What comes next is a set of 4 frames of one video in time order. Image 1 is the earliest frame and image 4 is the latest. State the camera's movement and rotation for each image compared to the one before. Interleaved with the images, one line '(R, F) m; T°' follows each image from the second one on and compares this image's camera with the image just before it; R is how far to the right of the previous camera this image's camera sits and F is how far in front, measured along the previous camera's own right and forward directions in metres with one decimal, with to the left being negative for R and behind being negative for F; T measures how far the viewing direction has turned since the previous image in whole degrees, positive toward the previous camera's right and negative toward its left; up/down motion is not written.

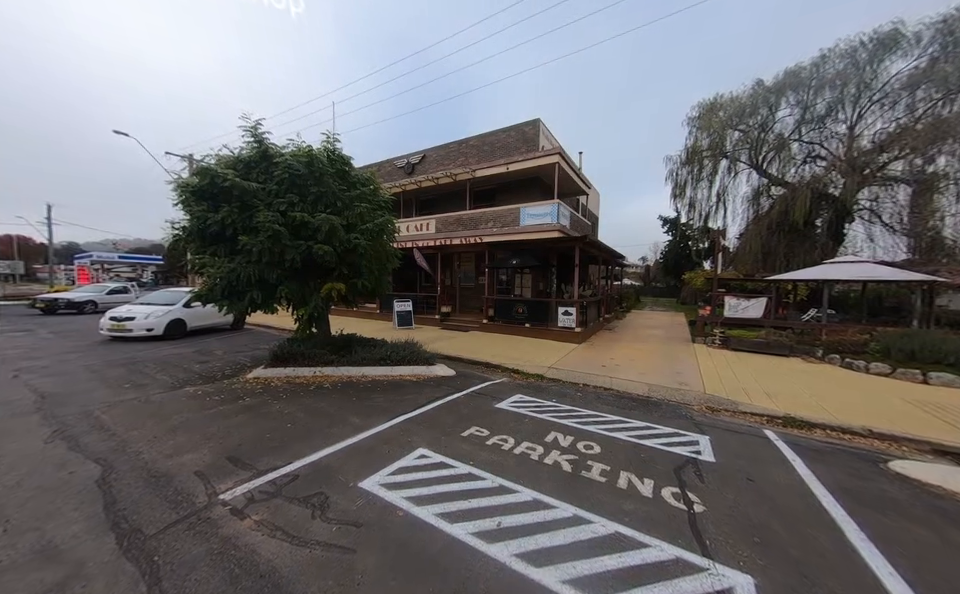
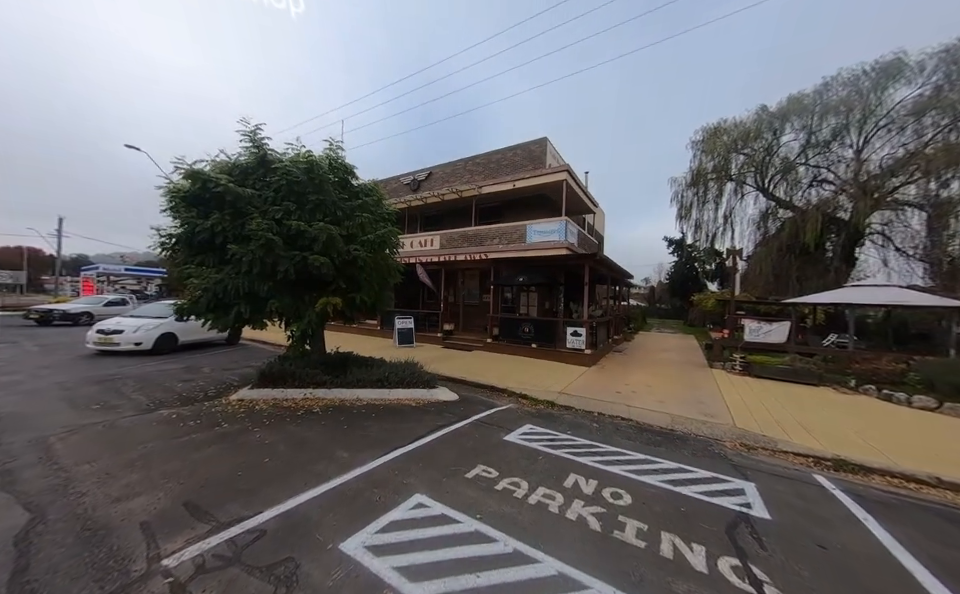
(-0.1, +0.5) m; 0°
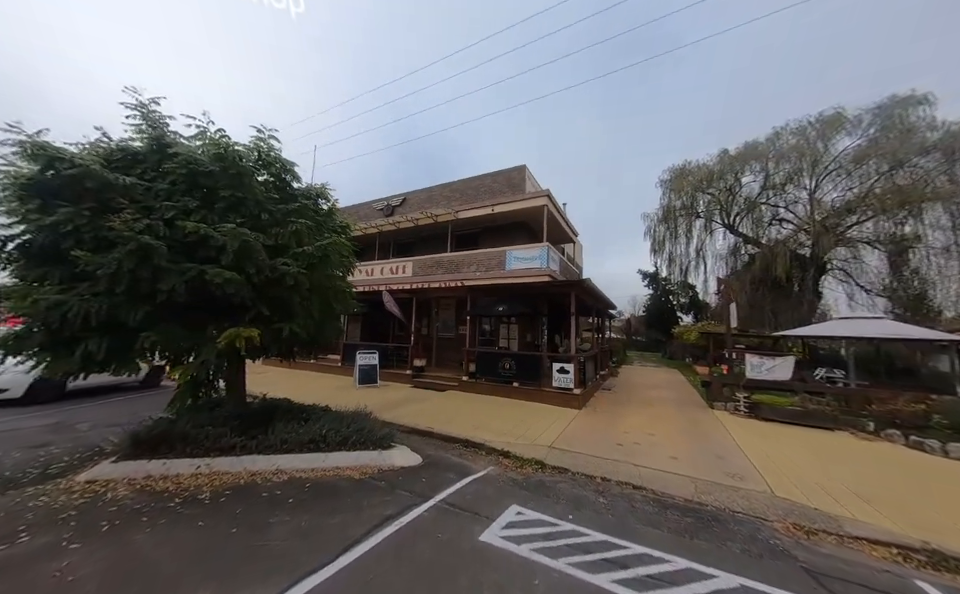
(+0.1, +1.4) m; +4°
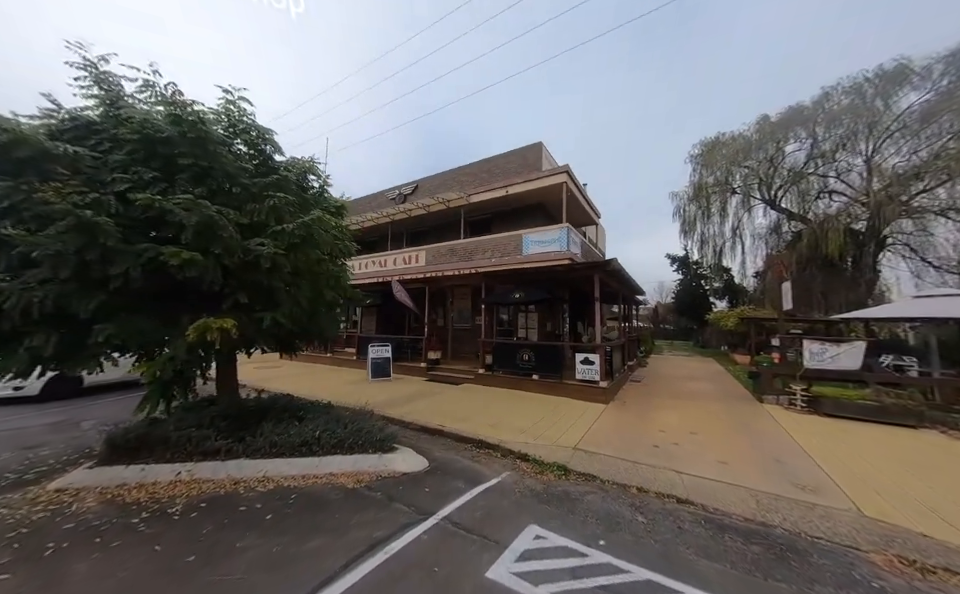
(+0.2, +0.7) m; -4°
